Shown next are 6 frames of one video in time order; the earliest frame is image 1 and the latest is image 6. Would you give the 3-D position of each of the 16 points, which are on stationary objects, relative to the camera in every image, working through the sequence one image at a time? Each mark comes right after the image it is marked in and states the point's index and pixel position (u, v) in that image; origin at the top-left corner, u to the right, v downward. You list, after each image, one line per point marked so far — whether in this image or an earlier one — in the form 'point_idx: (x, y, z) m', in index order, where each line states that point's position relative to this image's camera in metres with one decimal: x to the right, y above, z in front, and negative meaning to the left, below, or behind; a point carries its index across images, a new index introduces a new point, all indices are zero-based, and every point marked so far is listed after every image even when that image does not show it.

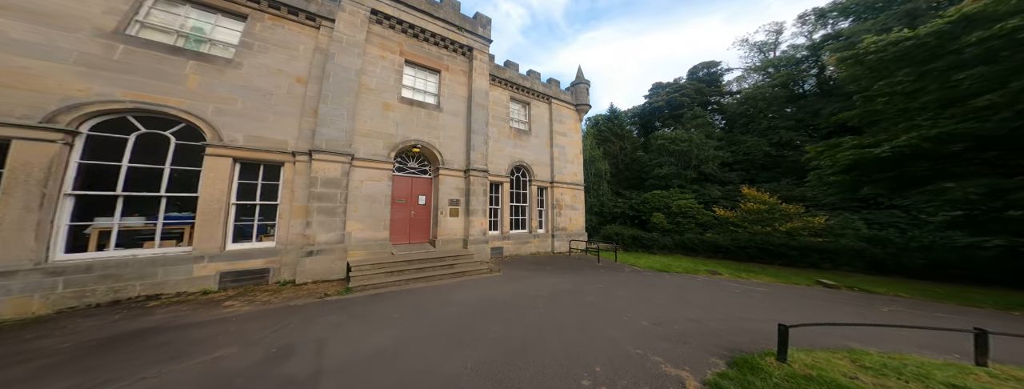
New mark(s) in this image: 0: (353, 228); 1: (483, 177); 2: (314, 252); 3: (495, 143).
0: (-4.2, -0.9, +6.4) m
1: (-1.3, +0.6, +9.1) m
2: (-4.4, -1.3, +5.4) m
3: (-0.9, +2.2, +10.3) m
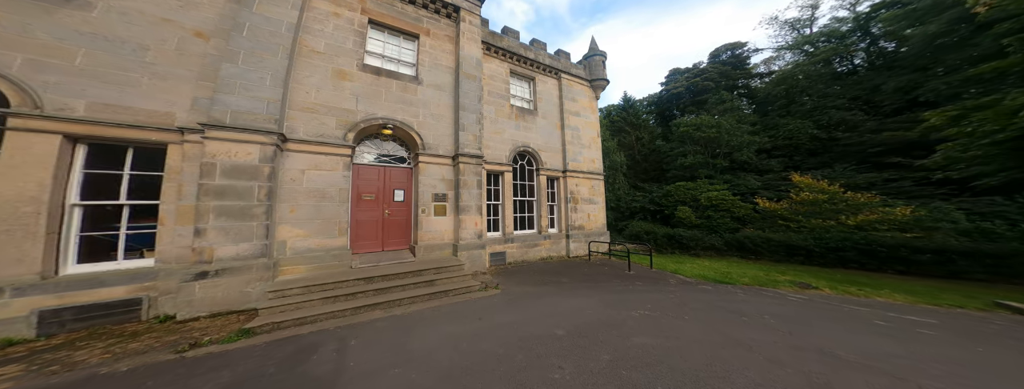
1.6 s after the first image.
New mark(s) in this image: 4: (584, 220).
0: (-4.3, -0.8, +4.6) m
1: (-1.3, +0.9, +7.2) m
2: (-4.5, -1.2, +3.6) m
3: (-0.9, +2.5, +8.4) m
4: (+3.0, -1.0, +9.6) m
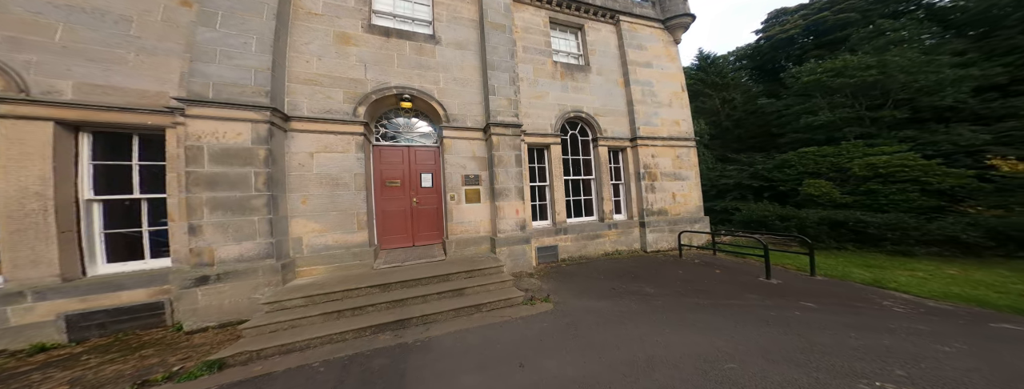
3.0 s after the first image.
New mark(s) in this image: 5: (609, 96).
0: (-3.4, -0.6, +3.9) m
1: (0.0, +1.3, +5.8) m
2: (-3.8, -1.1, +3.0) m
3: (+0.5, +3.0, +6.7) m
4: (+4.8, -0.2, +7.2) m
5: (+3.1, +3.1, +7.5) m
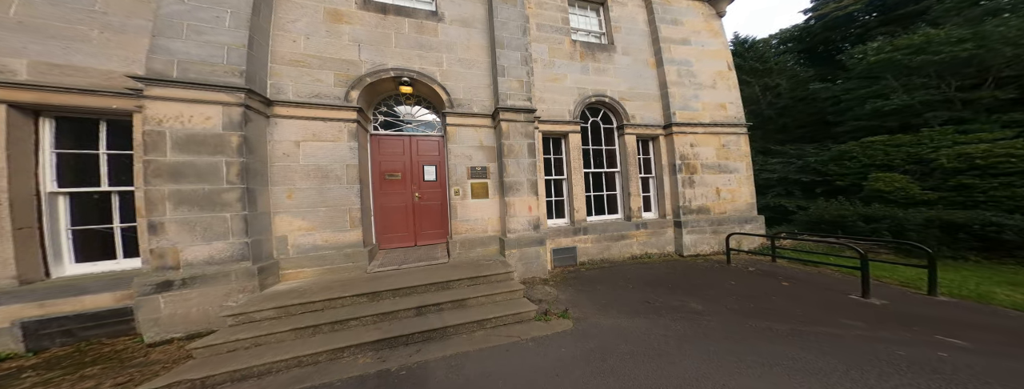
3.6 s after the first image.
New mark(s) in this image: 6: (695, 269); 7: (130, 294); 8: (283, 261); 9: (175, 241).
0: (-3.3, -0.5, +3.5) m
1: (+0.3, +1.4, +5.1) m
2: (-3.7, -1.0, +2.6) m
3: (+0.8, +3.1, +6.0) m
4: (+5.1, -0.1, +6.2) m
5: (+3.4, +3.2, +6.6) m
6: (+3.7, -1.5, +4.8) m
7: (-4.6, -1.2, +2.9) m
8: (-3.3, -1.0, +3.5) m
9: (-3.8, -0.5, +2.7) m
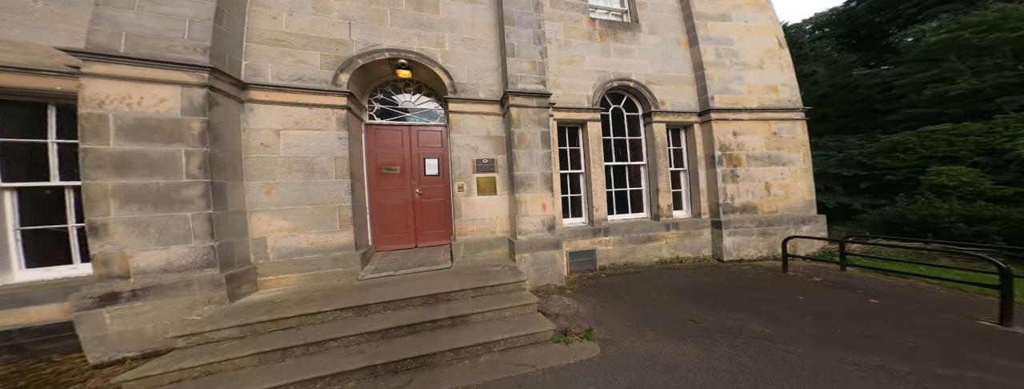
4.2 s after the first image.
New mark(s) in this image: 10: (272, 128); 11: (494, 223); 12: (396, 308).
0: (-3.1, -0.5, +3.1) m
1: (+0.5, +1.5, +4.4) m
2: (-3.6, -0.9, +2.2) m
3: (+1.1, +3.2, +5.3) m
4: (+5.4, 0.0, +5.4) m
5: (+3.7, +3.3, +5.8) m
6: (+3.9, -1.4, +4.0) m
7: (-4.5, -1.2, +2.5) m
8: (-3.2, -0.9, +3.0) m
9: (-3.7, -0.5, +2.3) m
10: (-3.2, +0.9, +3.1) m
11: (-0.3, -0.5, +4.4) m
12: (-1.4, -1.4, +2.9) m
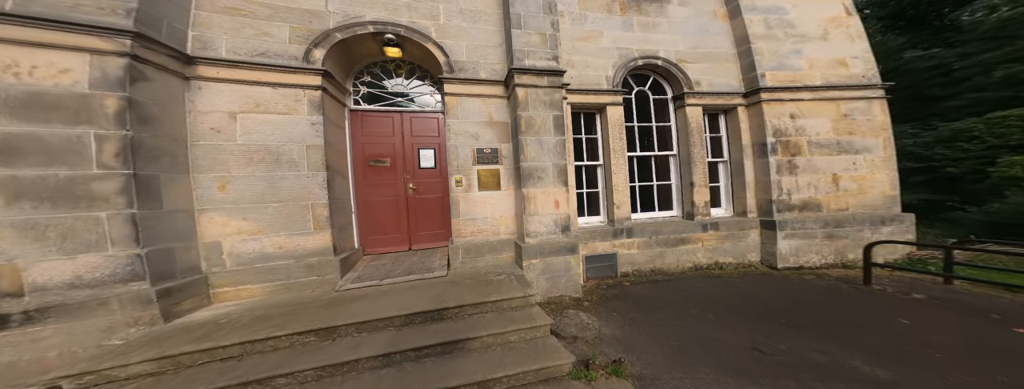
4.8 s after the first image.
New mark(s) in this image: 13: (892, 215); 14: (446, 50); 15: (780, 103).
0: (-3.1, -0.4, +2.6) m
1: (+0.6, +1.6, +3.7) m
2: (-3.6, -0.9, +1.8) m
3: (+1.2, +3.3, +4.6) m
4: (+5.6, +0.1, +4.4) m
5: (+3.9, +3.4, +4.9) m
6: (+4.0, -1.3, +3.2) m
7: (-4.5, -1.1, +2.1) m
8: (-3.1, -0.9, +2.5) m
9: (-3.7, -0.4, +1.8) m
10: (-3.1, +0.9, +2.6) m
11: (-0.2, -0.5, +3.8) m
12: (-1.4, -1.3, +2.3) m
13: (+6.7, -0.3, +4.4) m
14: (-1.0, +2.2, +3.7) m
15: (+5.0, +1.8, +4.5) m
